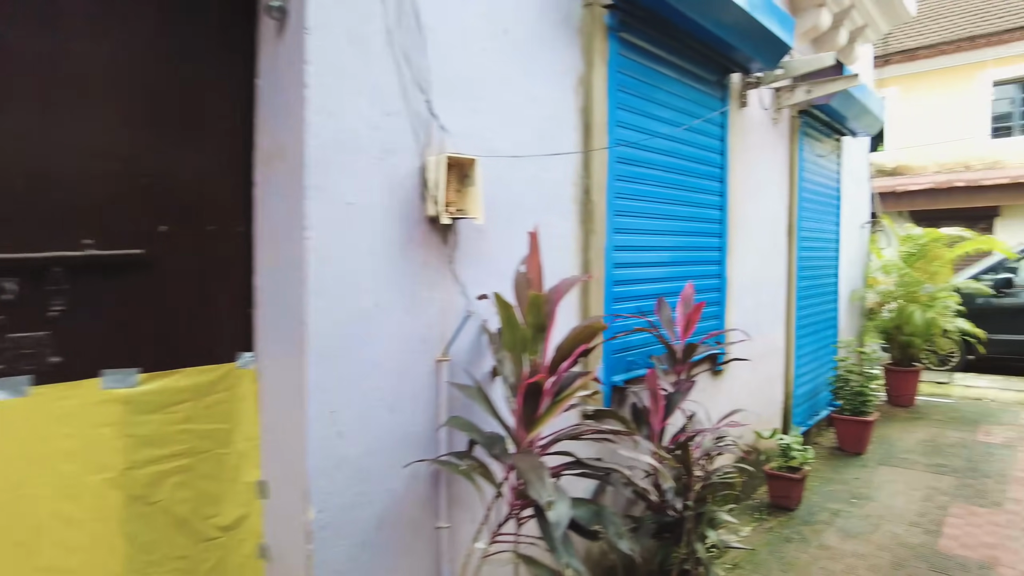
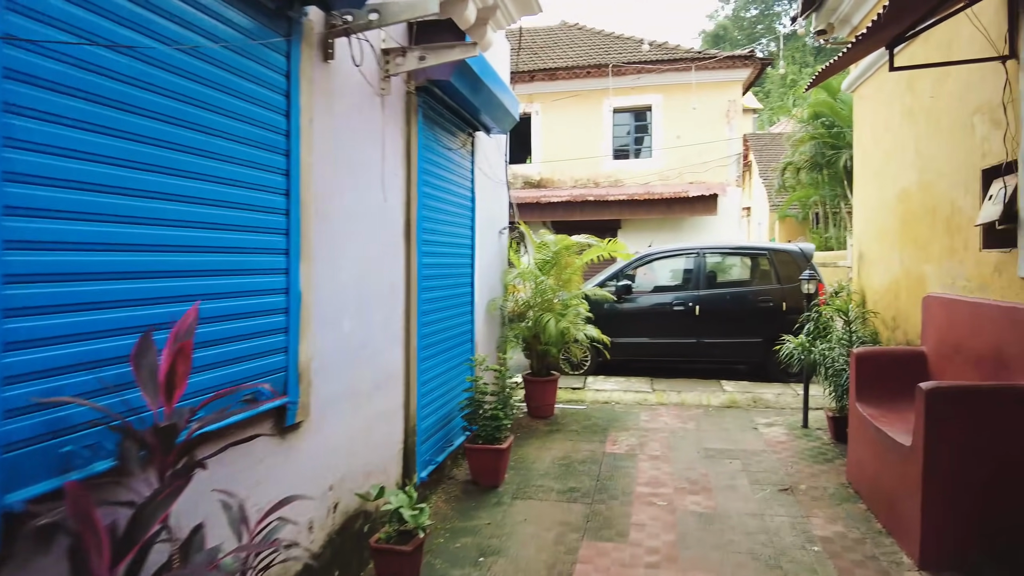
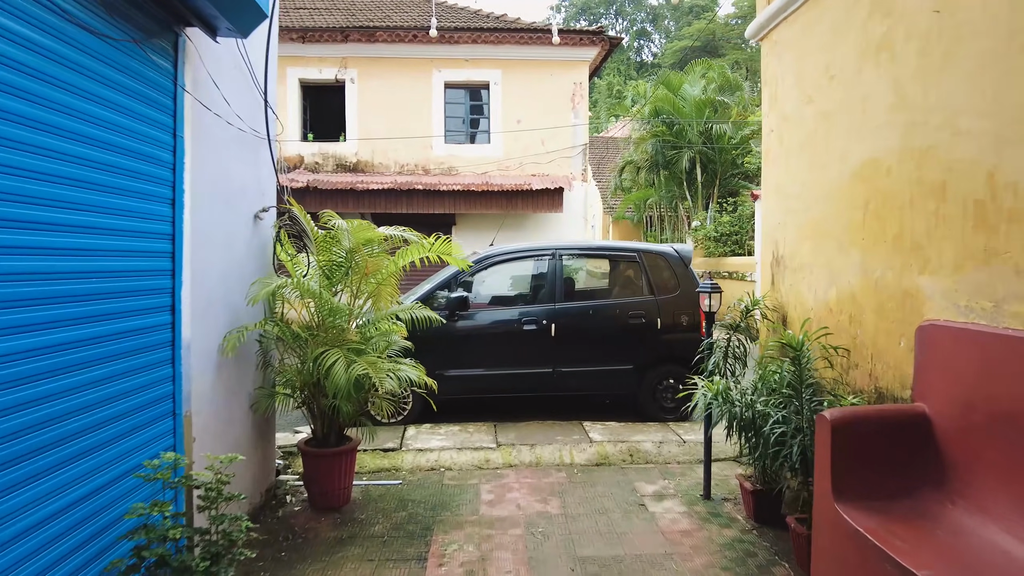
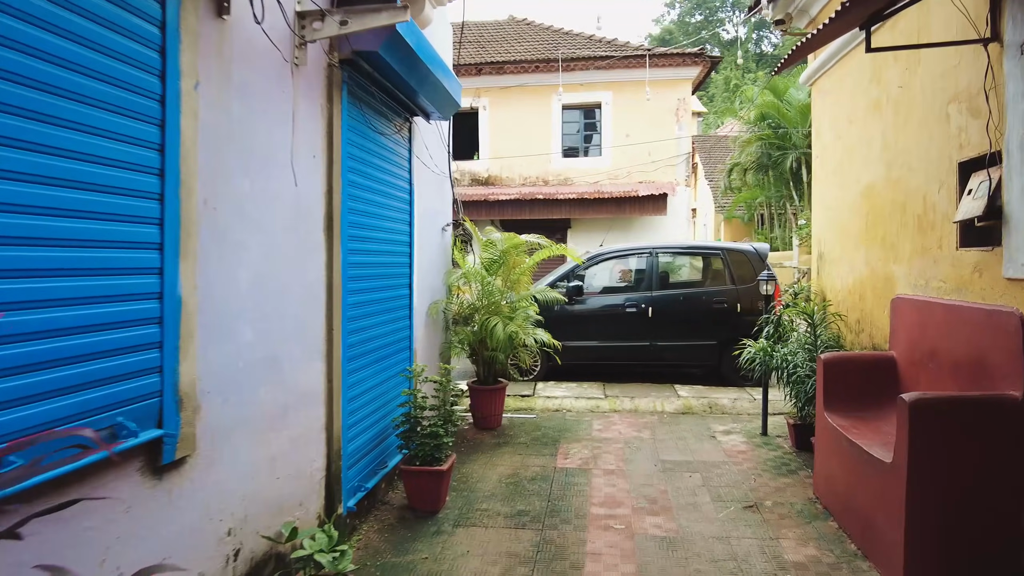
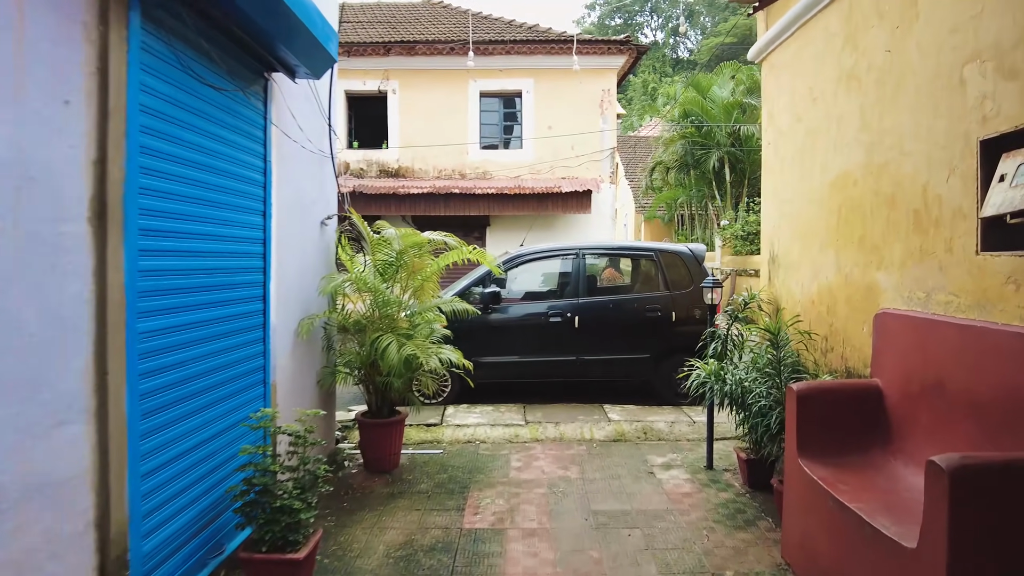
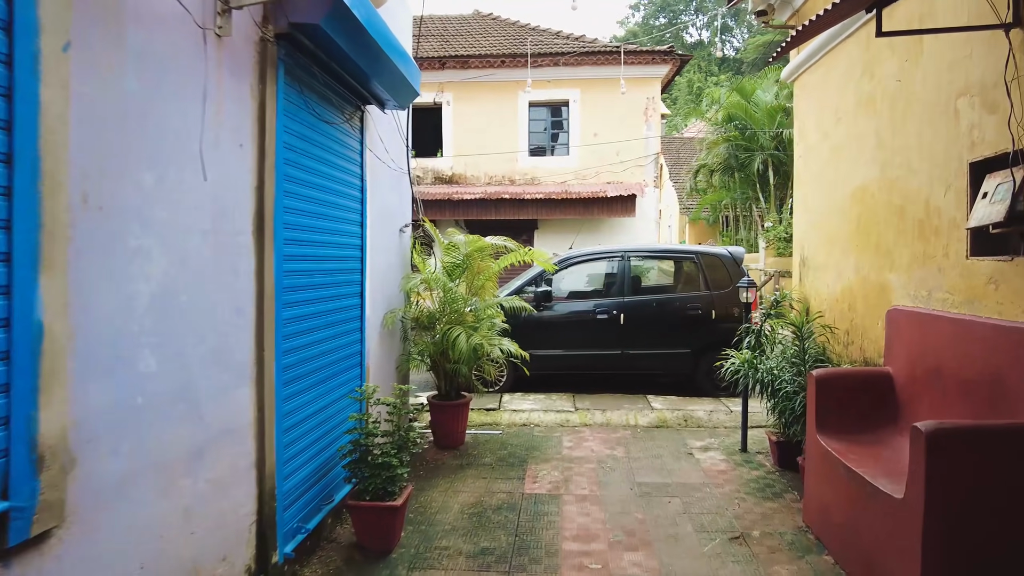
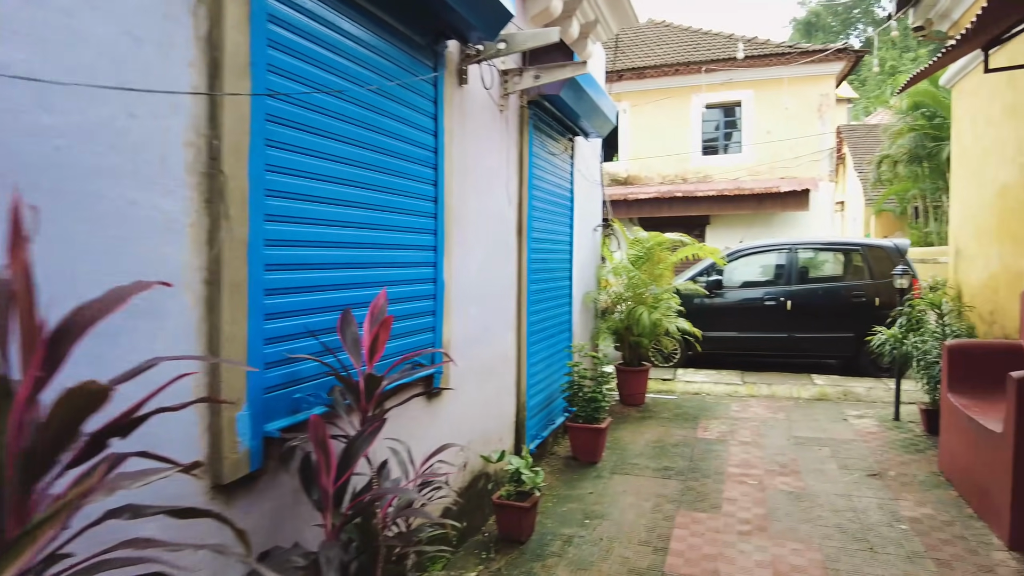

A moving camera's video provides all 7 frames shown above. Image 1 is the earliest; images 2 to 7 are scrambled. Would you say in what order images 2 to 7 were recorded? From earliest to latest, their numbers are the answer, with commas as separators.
7, 2, 4, 6, 5, 3
